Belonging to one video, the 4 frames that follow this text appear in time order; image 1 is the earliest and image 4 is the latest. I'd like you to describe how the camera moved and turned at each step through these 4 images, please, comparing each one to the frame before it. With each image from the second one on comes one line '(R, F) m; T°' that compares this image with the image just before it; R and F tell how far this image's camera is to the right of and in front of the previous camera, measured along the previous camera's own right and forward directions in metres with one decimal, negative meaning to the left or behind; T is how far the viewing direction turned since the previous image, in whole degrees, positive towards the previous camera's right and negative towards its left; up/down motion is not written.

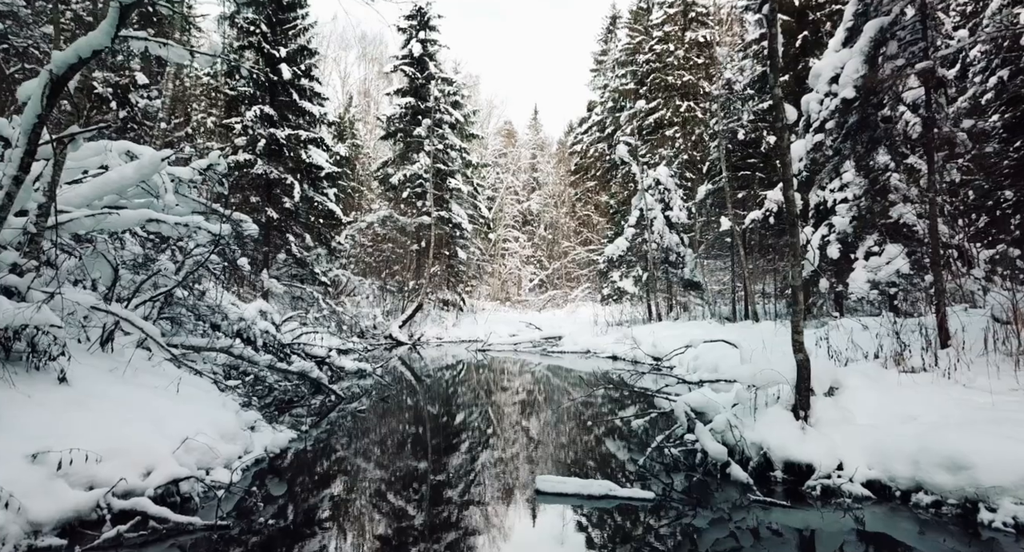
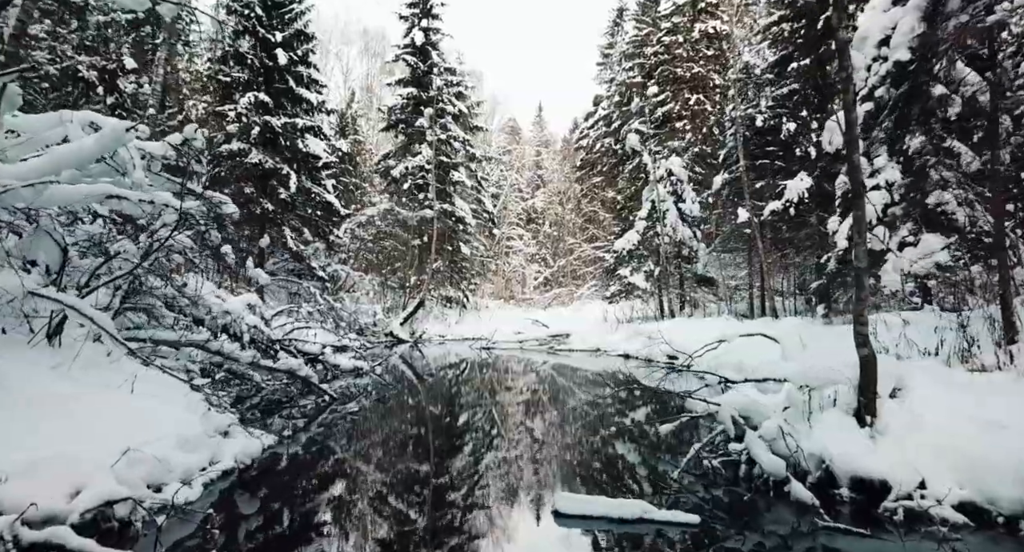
(-0.1, +0.8) m; 0°
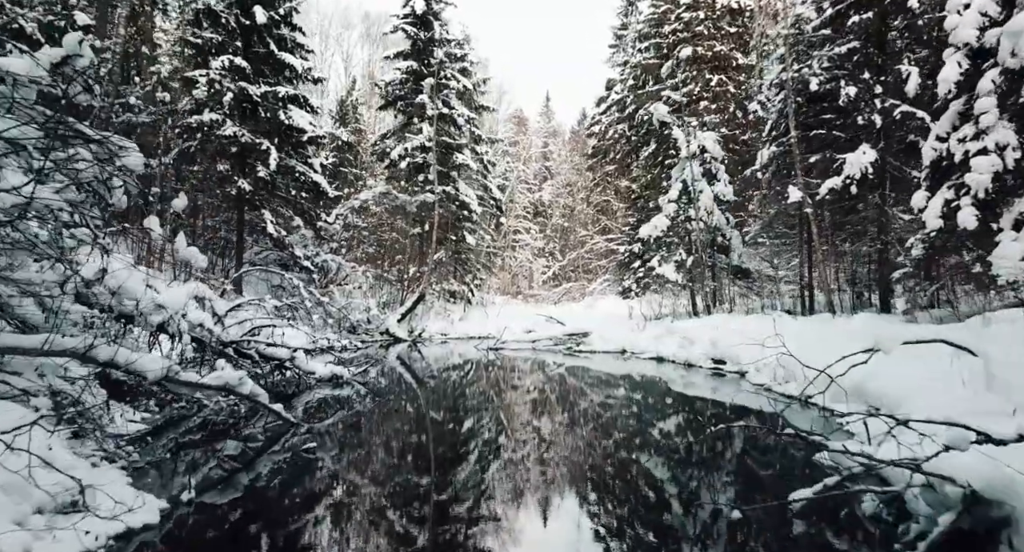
(-0.2, +2.3) m; -1°
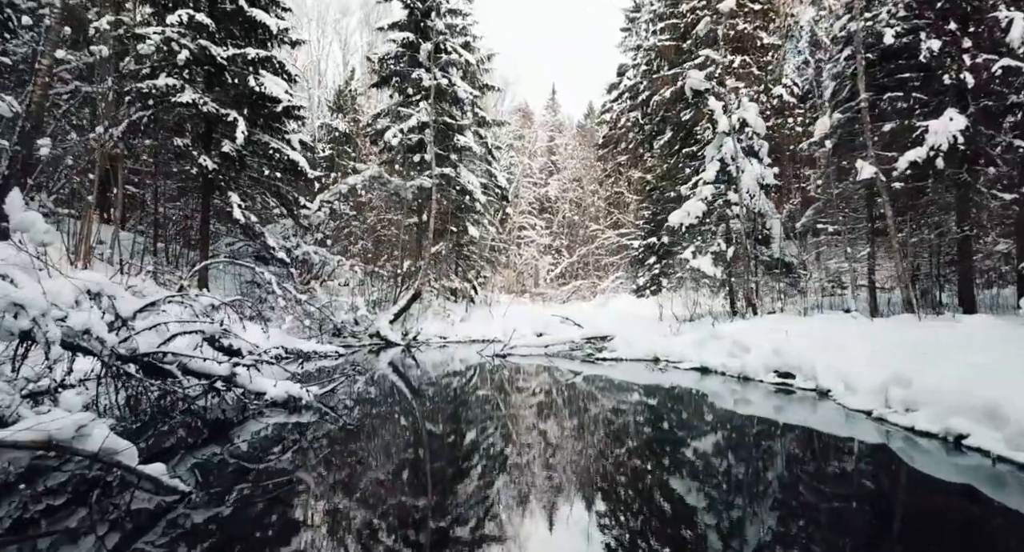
(-0.1, +2.4) m; 0°
